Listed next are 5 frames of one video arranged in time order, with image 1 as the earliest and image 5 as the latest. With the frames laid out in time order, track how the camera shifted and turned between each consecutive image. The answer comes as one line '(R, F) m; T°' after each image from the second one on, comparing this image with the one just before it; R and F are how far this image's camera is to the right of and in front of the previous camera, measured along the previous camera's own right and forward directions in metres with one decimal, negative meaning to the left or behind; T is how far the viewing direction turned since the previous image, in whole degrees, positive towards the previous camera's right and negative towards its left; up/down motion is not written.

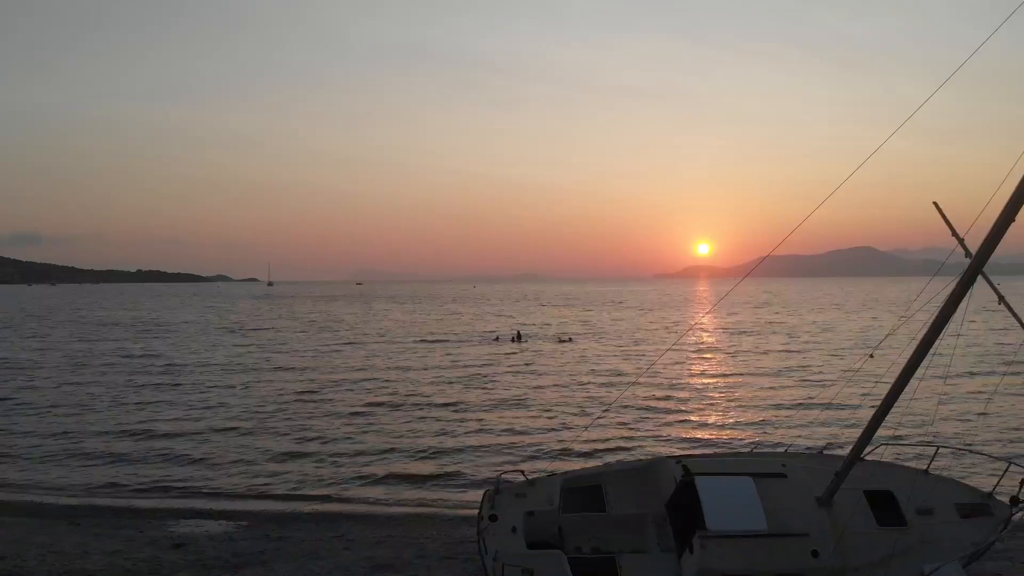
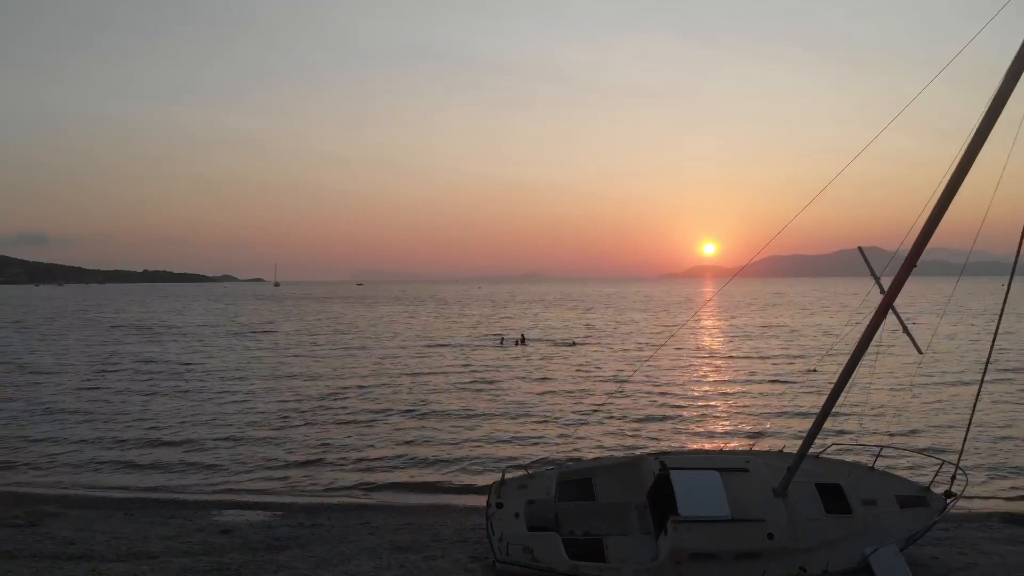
(0.0, -1.7) m; 0°
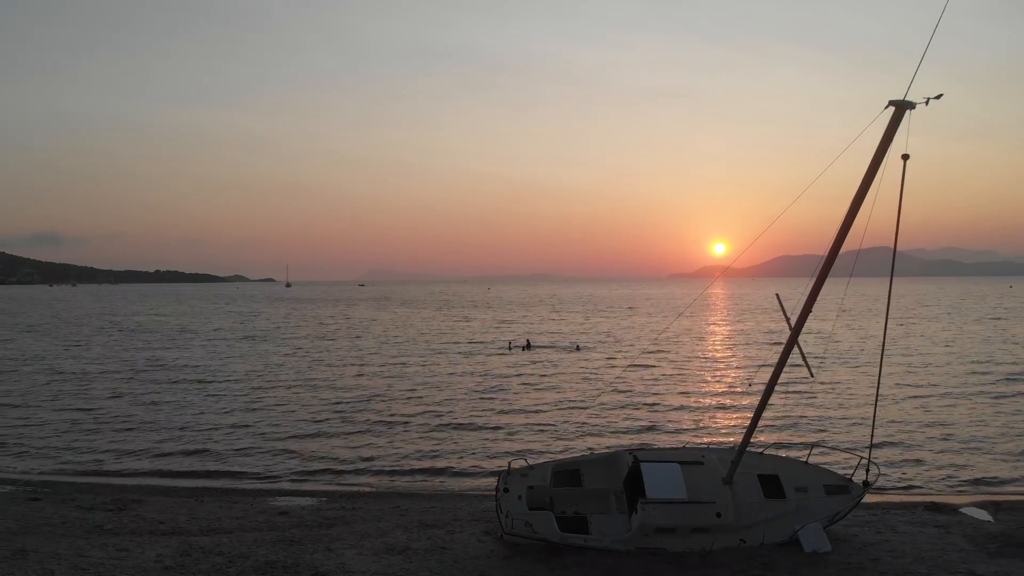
(+0.1, -3.0) m; -1°
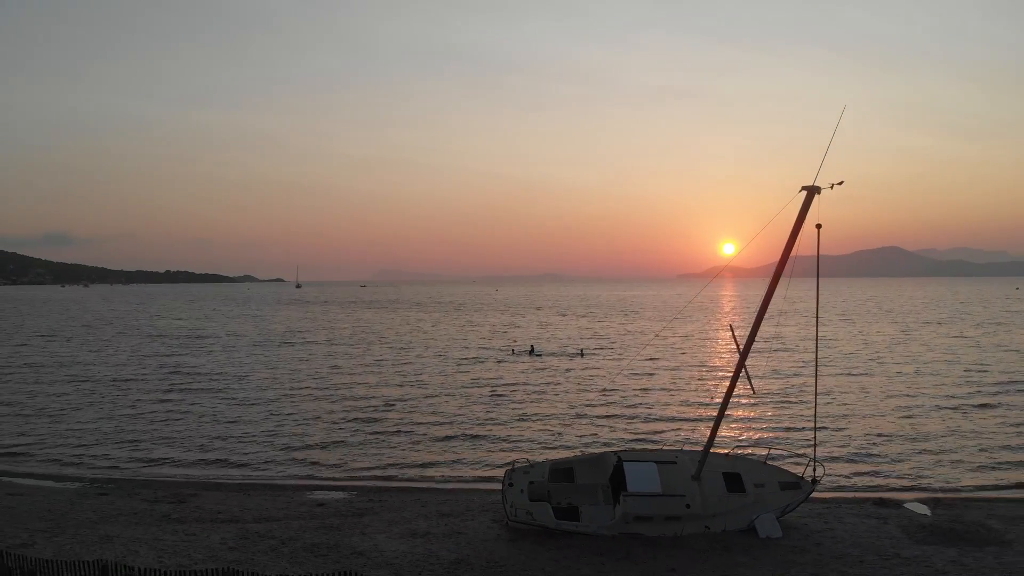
(+0.1, -2.8) m; -1°
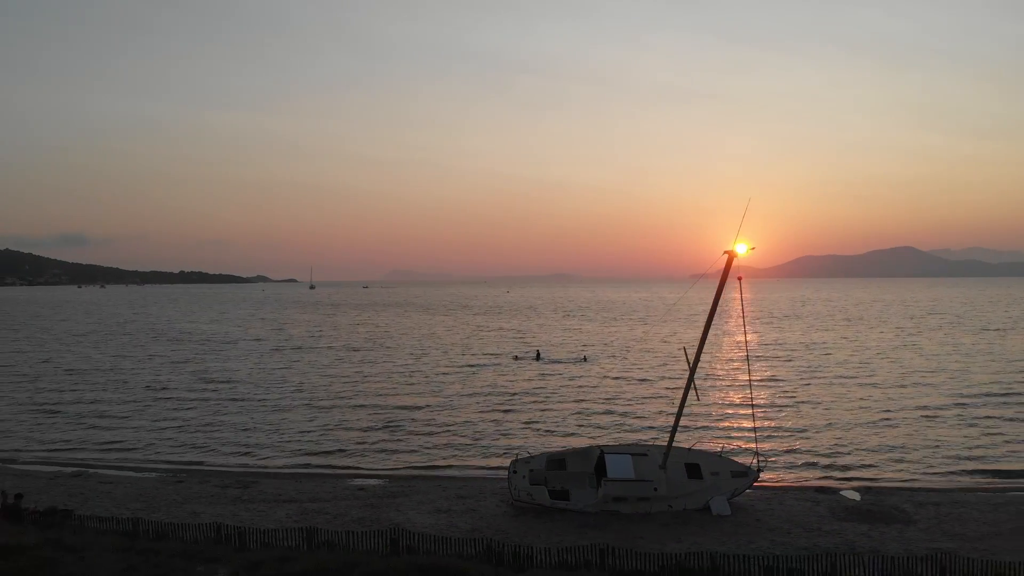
(+0.2, -4.4) m; -1°
